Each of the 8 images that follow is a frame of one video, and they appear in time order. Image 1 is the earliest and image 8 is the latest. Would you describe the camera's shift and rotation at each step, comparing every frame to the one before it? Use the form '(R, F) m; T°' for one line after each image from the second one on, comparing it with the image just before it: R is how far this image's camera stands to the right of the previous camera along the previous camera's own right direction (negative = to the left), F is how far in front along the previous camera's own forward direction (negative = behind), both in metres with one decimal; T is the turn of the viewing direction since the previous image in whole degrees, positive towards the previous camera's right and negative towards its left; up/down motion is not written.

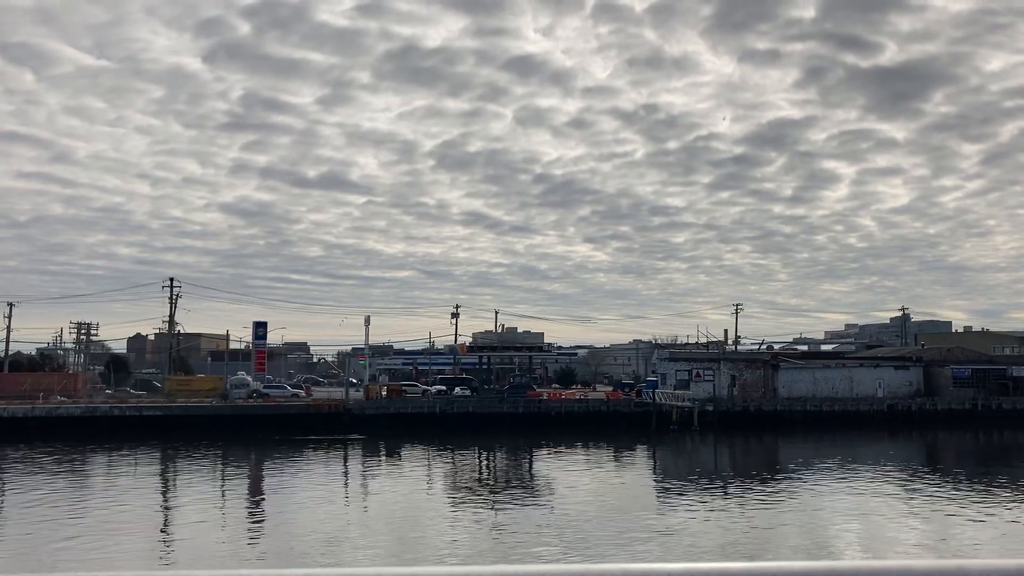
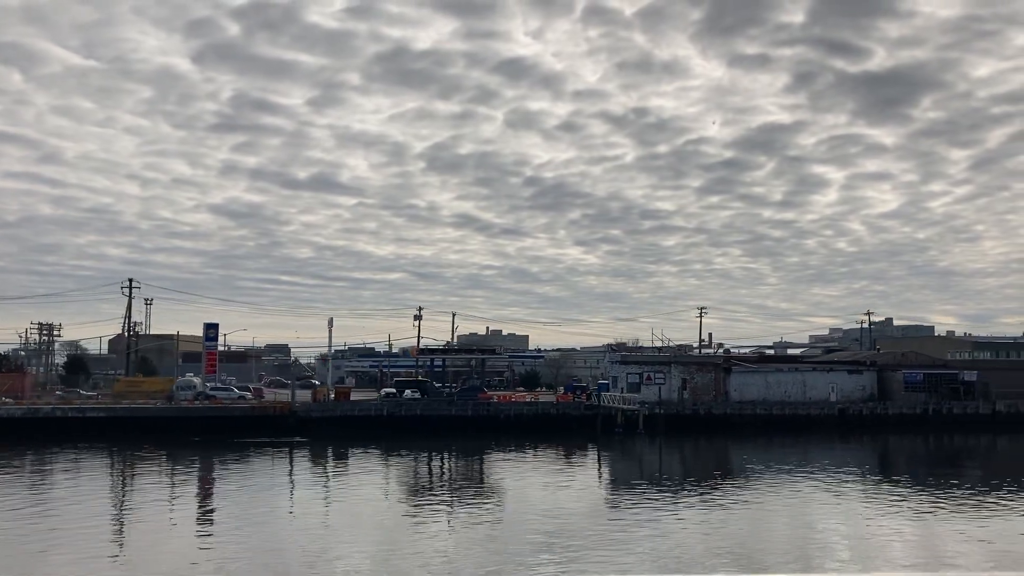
(+1.6, +0.8) m; +1°
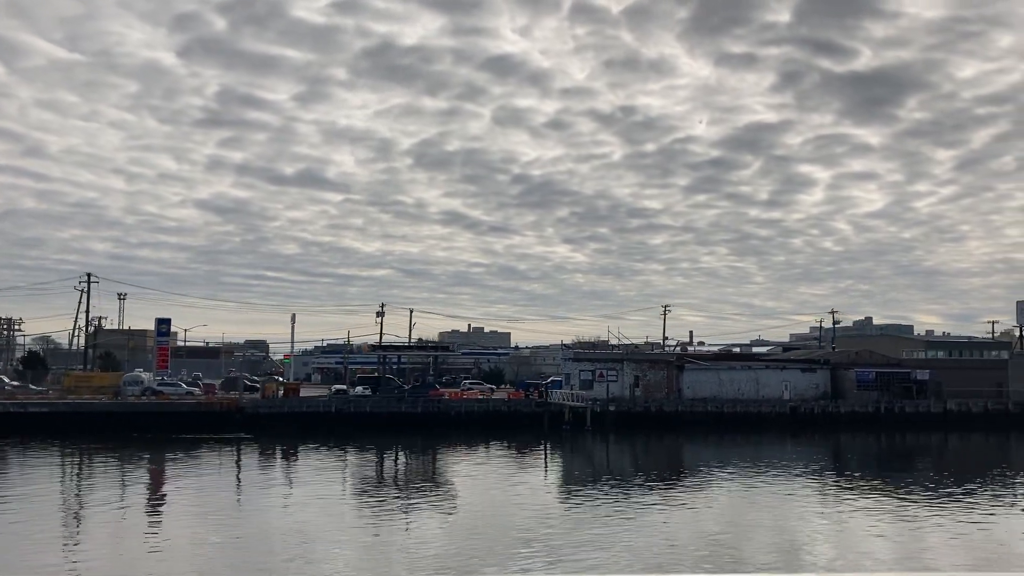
(+1.4, +0.5) m; +1°
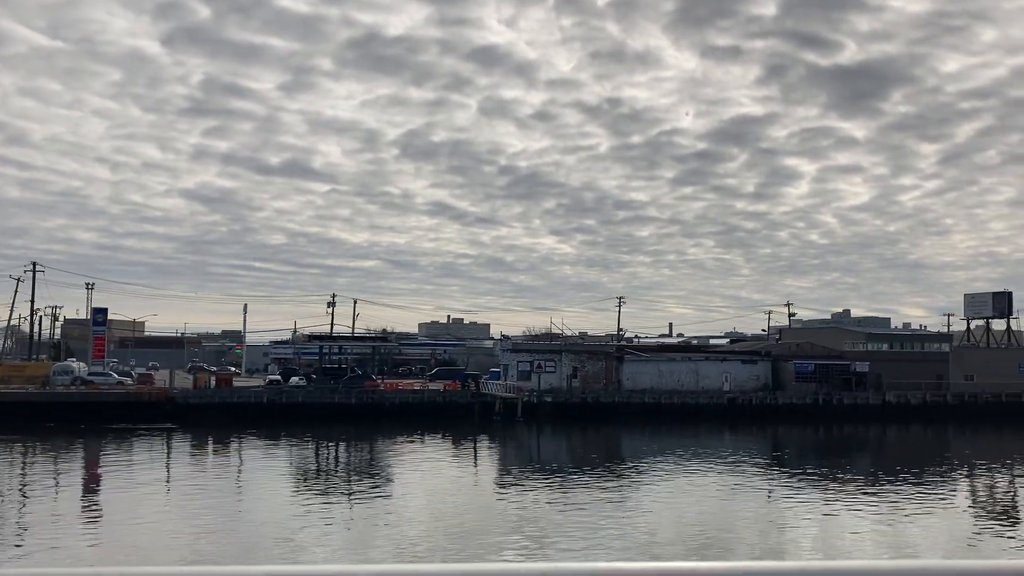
(+1.9, +0.7) m; +1°
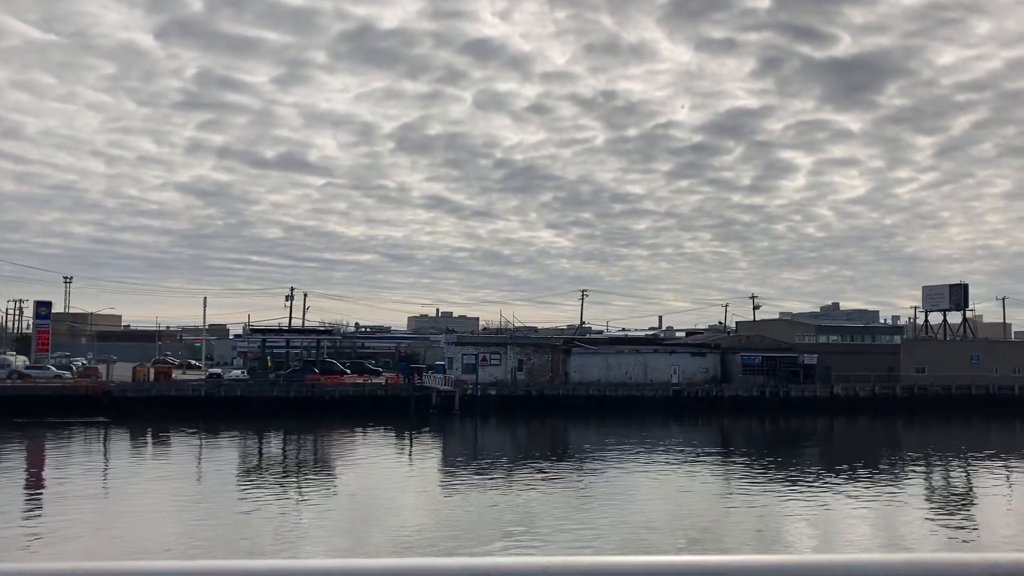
(+2.0, +0.7) m; 0°
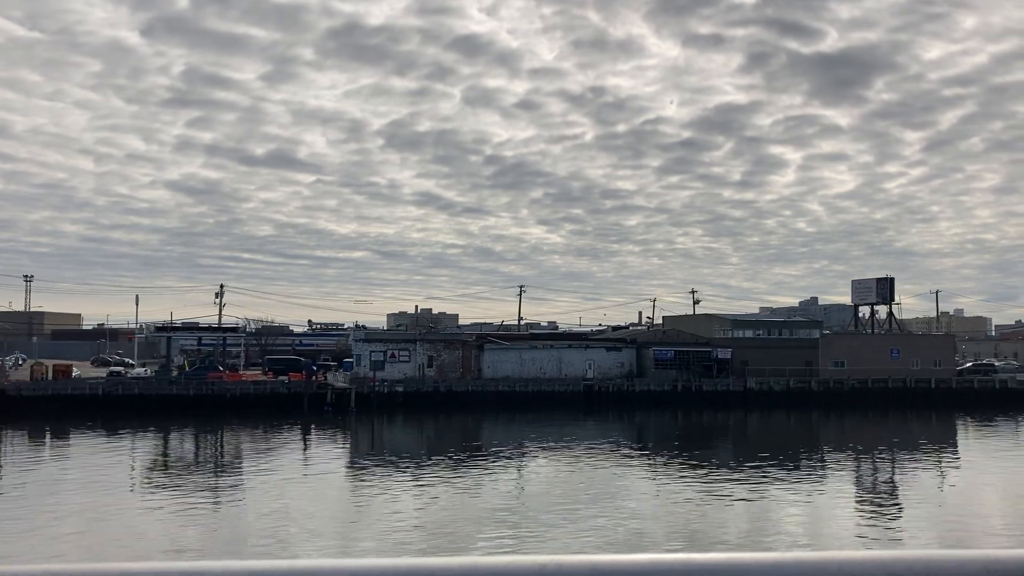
(+3.0, +1.2) m; +1°
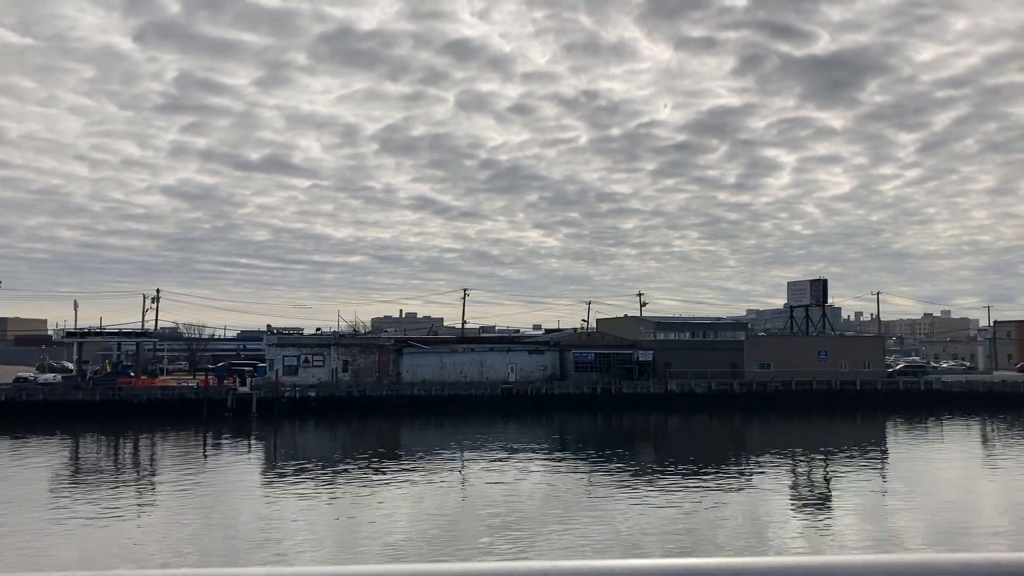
(+2.8, +1.2) m; 0°
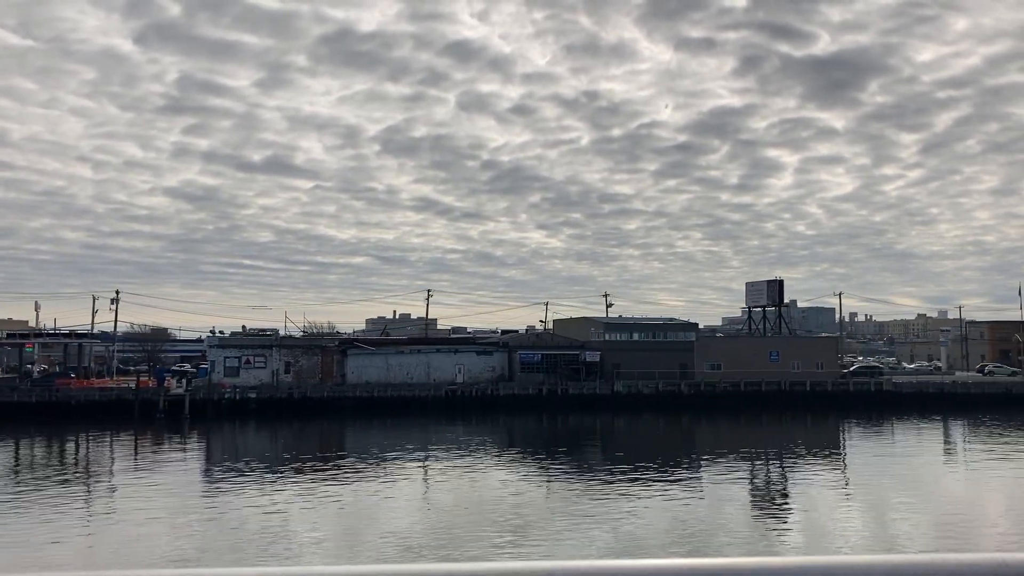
(+1.9, +0.8) m; 0°
